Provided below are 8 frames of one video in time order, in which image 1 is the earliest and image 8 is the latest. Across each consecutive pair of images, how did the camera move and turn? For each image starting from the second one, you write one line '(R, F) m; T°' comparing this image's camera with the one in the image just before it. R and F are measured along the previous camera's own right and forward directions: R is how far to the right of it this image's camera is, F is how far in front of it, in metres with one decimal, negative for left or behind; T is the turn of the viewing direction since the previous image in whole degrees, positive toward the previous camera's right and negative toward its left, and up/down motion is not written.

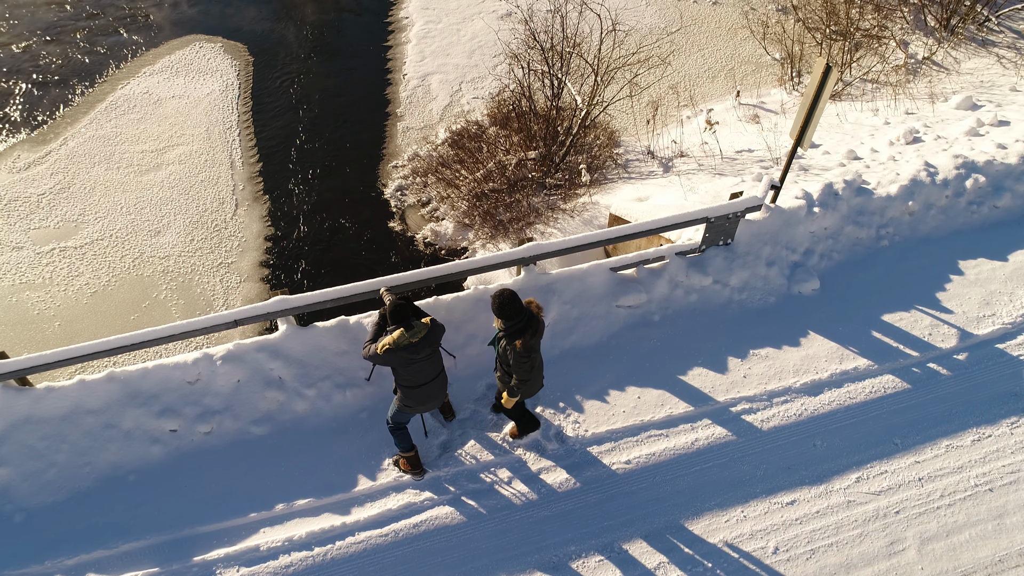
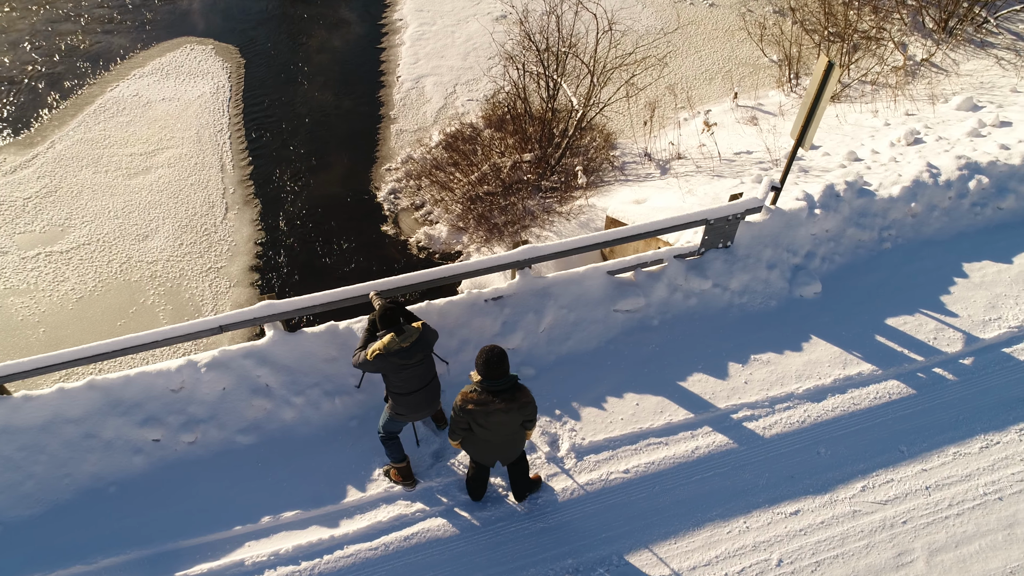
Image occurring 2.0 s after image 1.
(0.0, +0.1) m; 0°
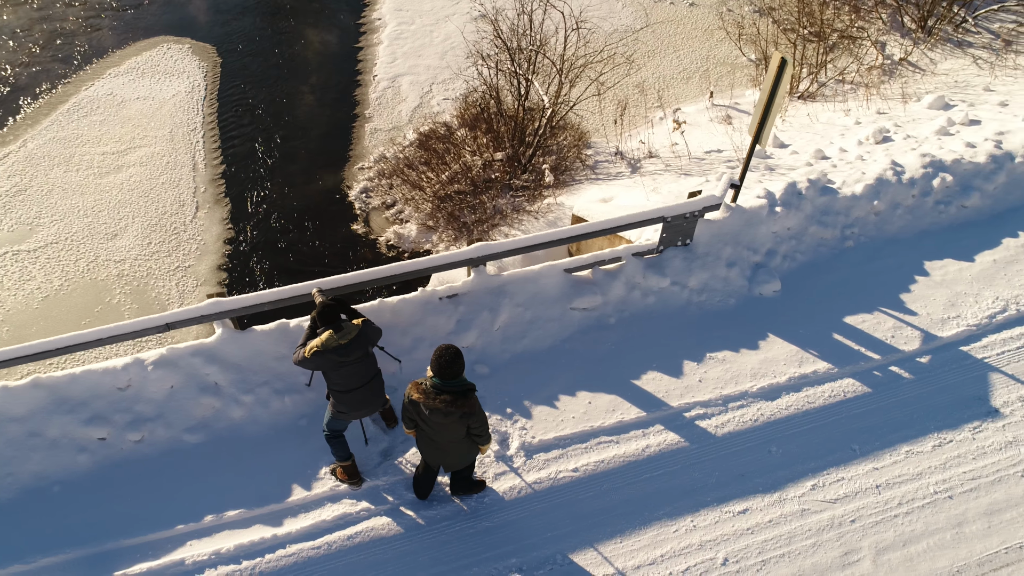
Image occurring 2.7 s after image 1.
(+0.3, 0.0) m; 0°
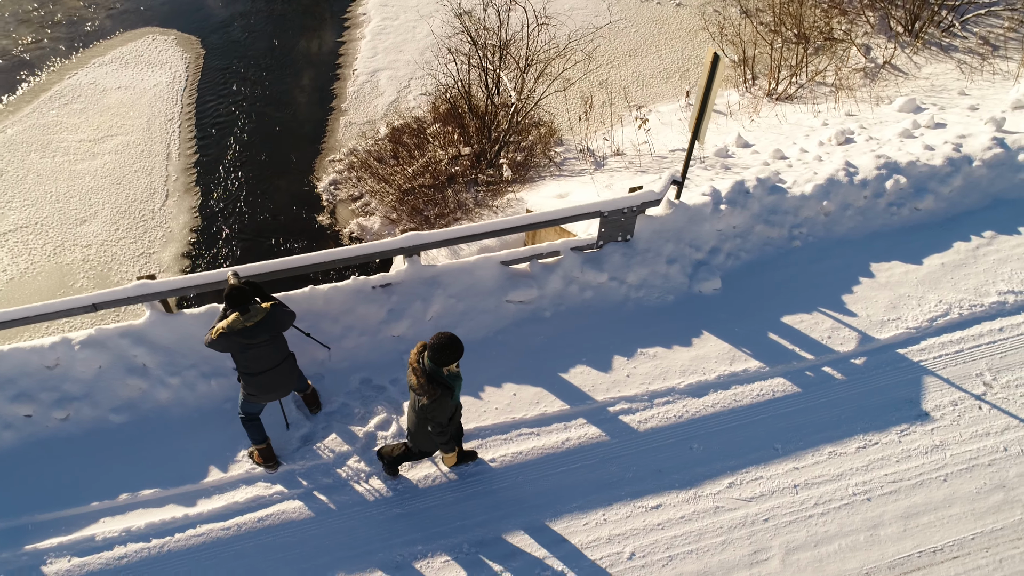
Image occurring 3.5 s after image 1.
(+0.6, 0.0) m; -1°
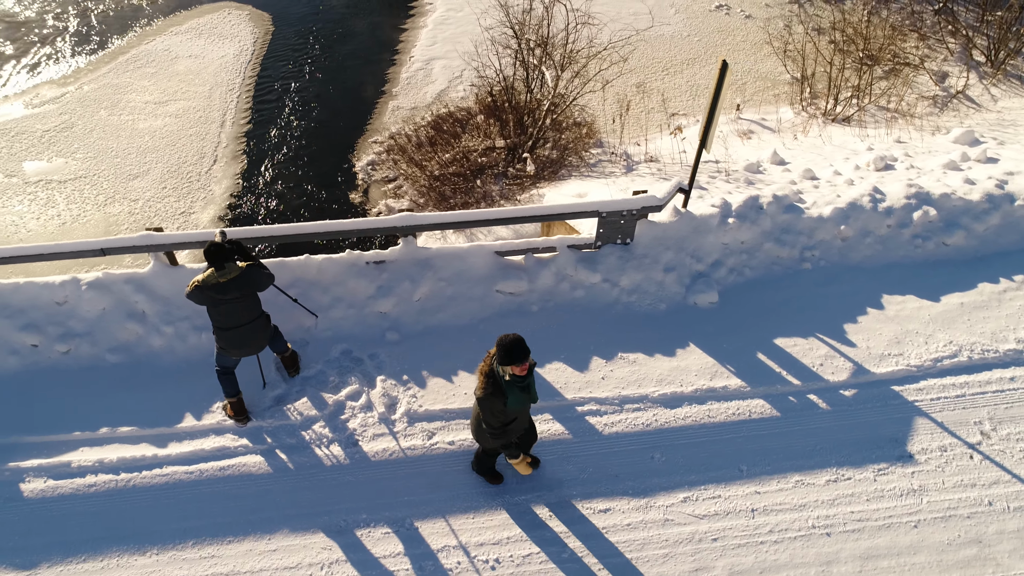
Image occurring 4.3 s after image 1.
(+0.6, 0.0) m; -6°
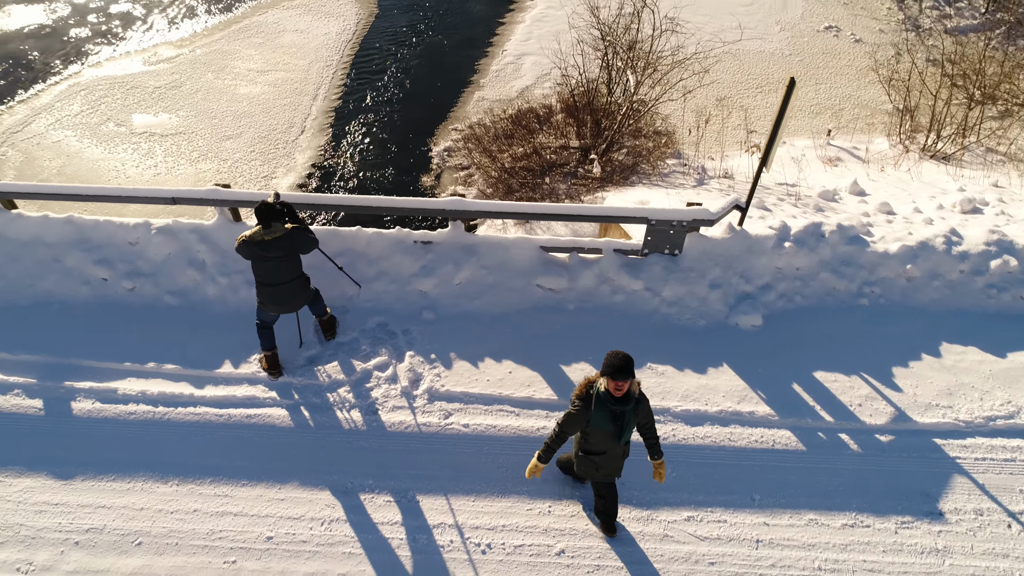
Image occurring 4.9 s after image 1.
(+0.3, 0.0) m; -7°
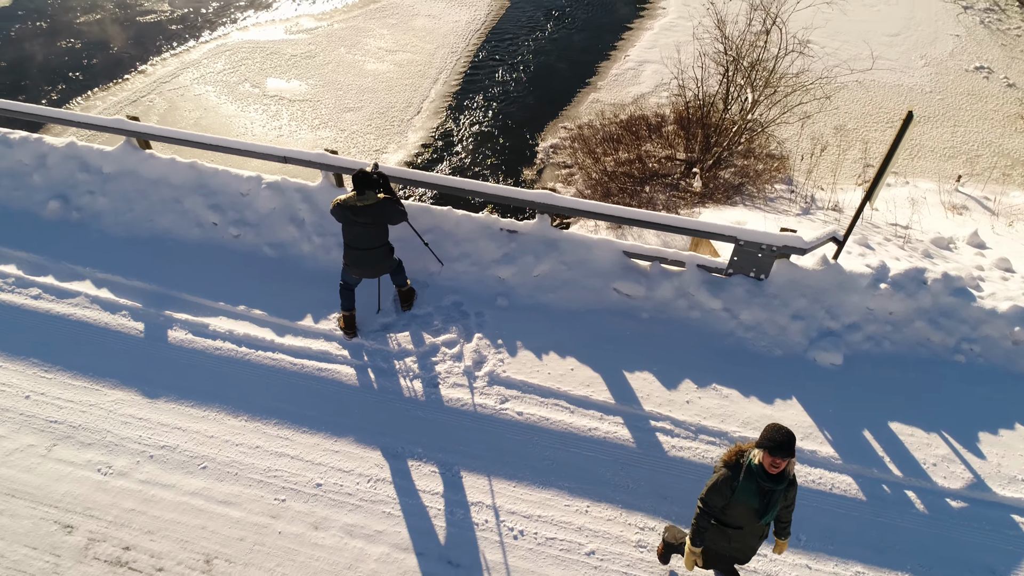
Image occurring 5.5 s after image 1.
(+0.2, 0.0) m; -8°
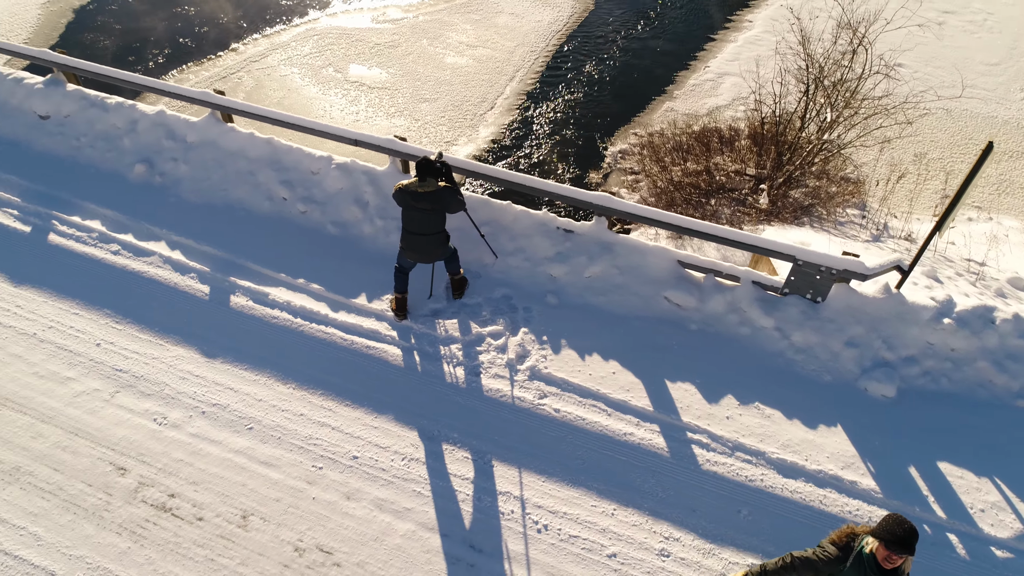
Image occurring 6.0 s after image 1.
(+0.1, 0.0) m; -5°
